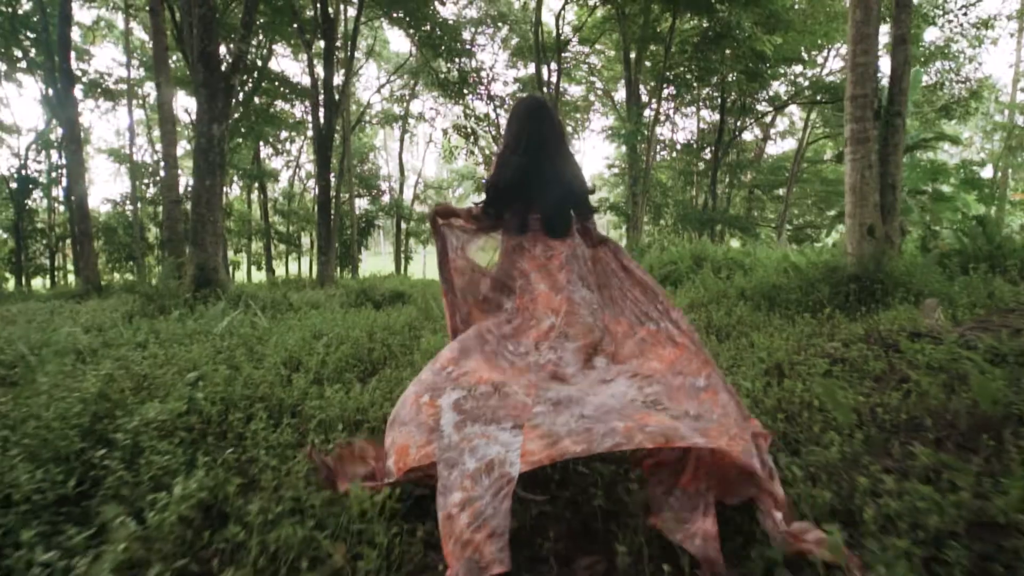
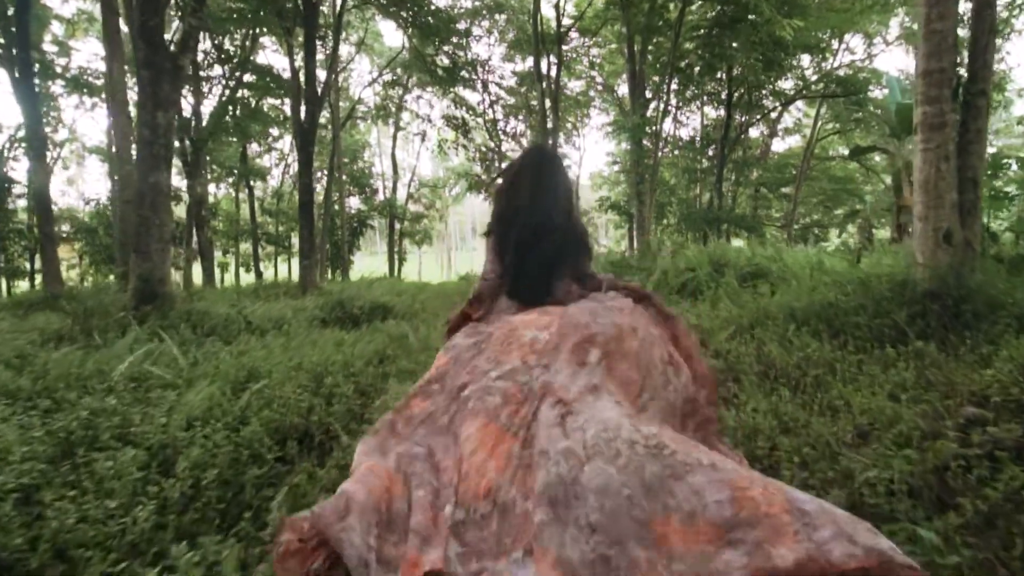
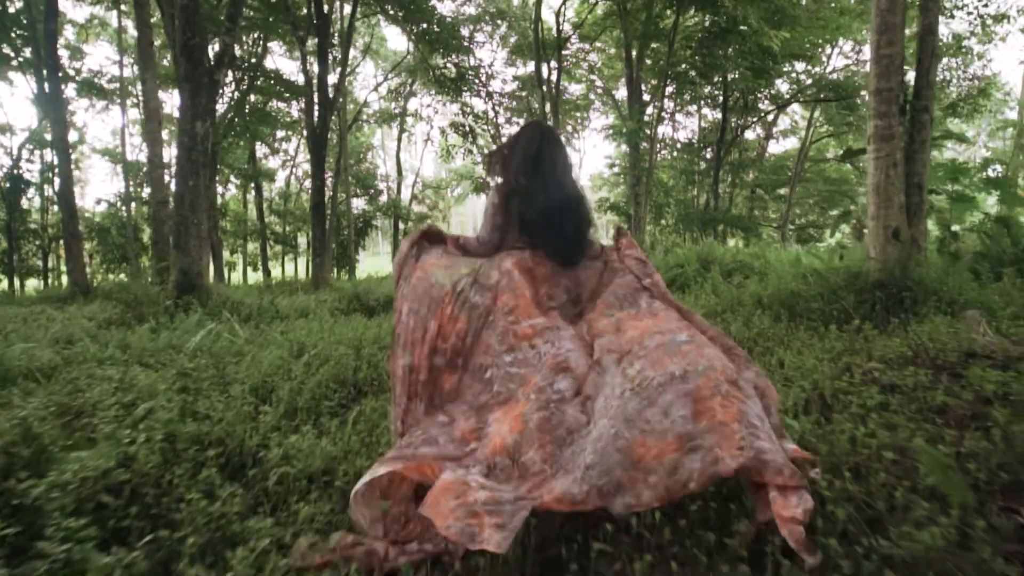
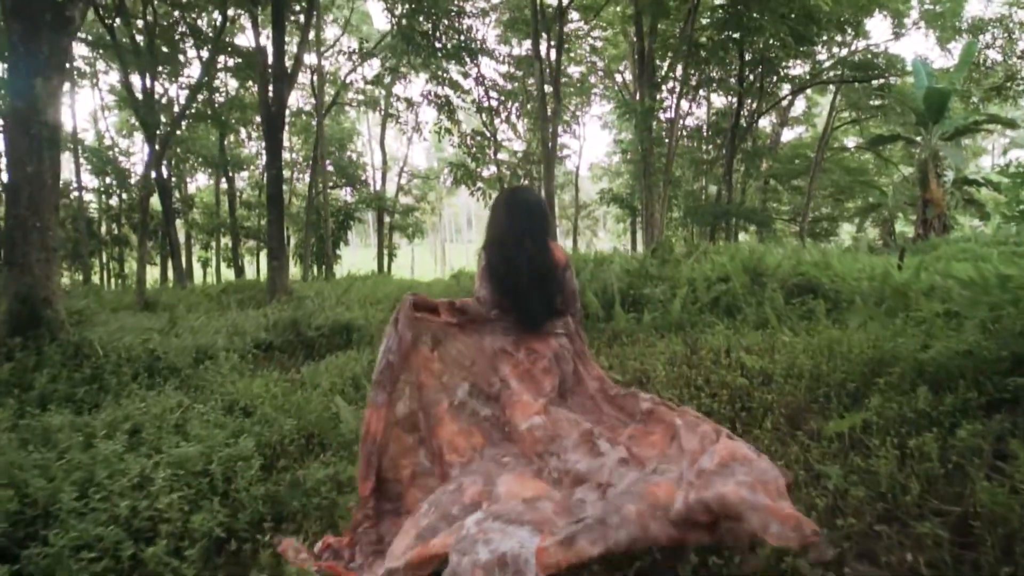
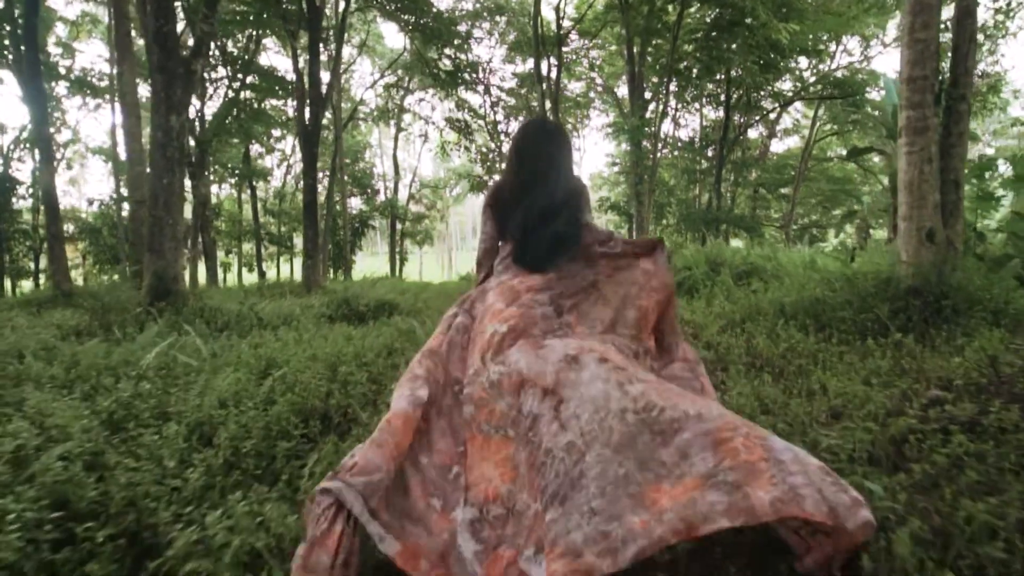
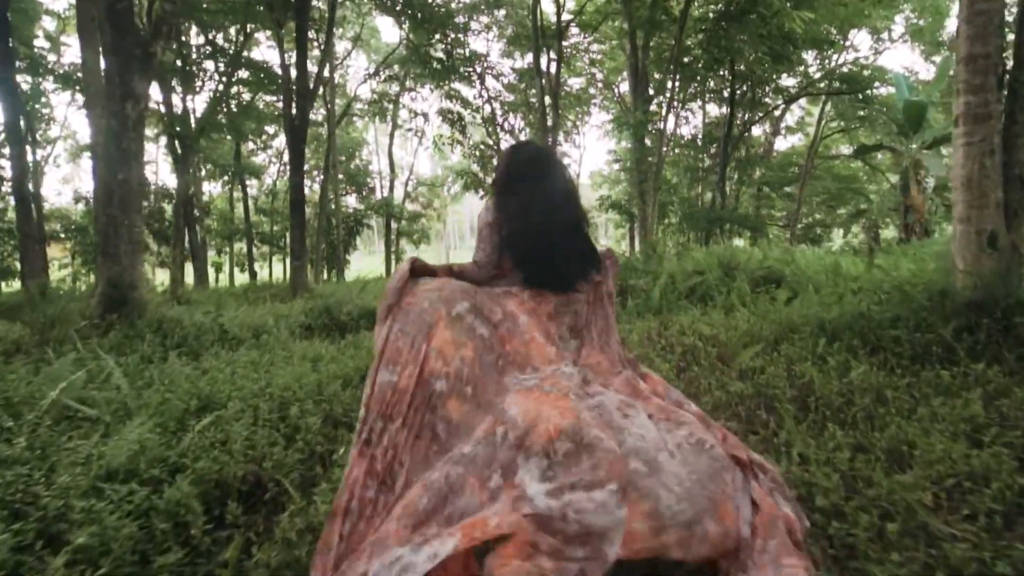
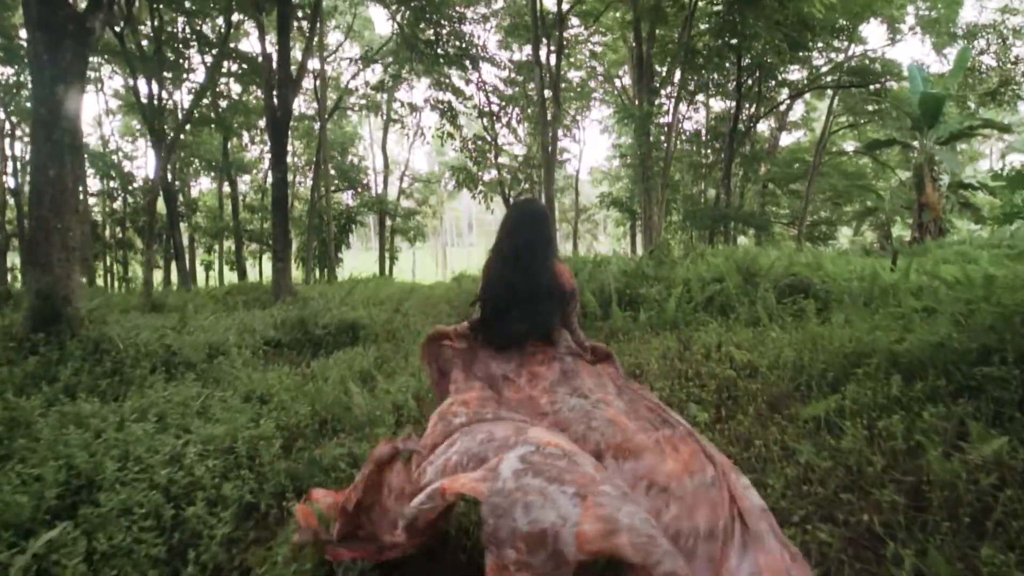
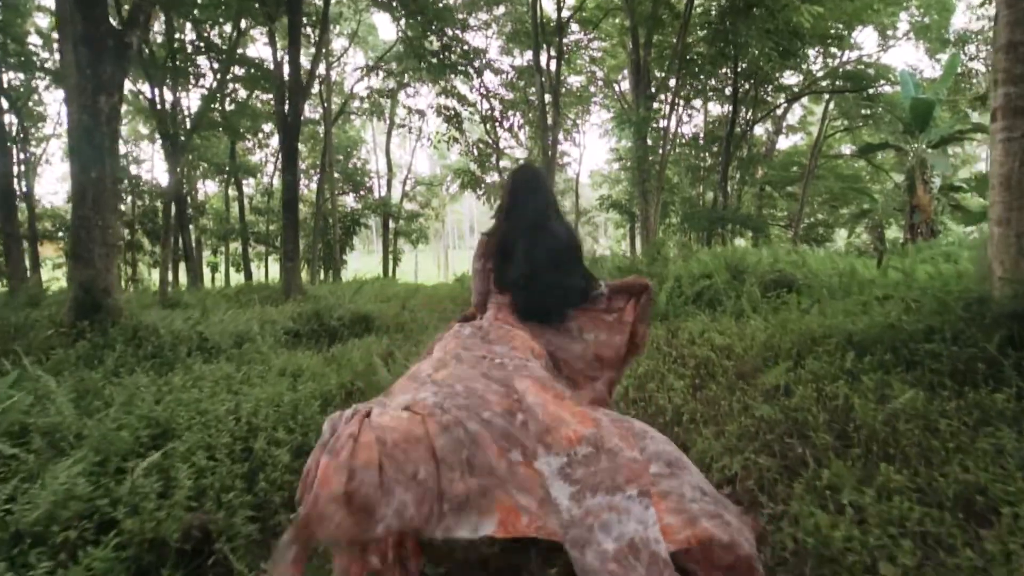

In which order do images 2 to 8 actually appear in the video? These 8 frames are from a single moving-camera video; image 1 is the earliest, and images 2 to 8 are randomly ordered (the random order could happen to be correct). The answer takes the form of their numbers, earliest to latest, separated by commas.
3, 5, 2, 6, 8, 7, 4
